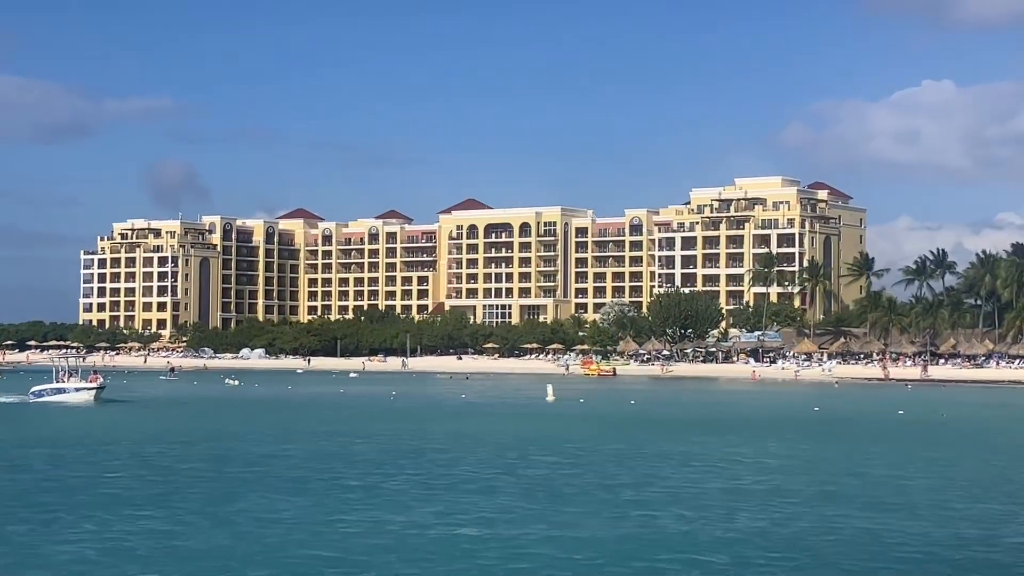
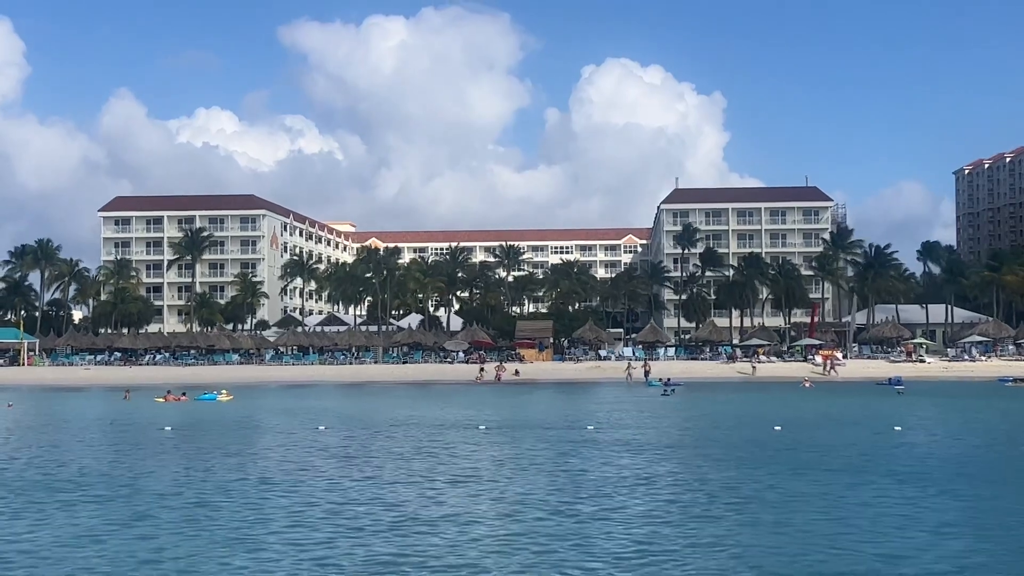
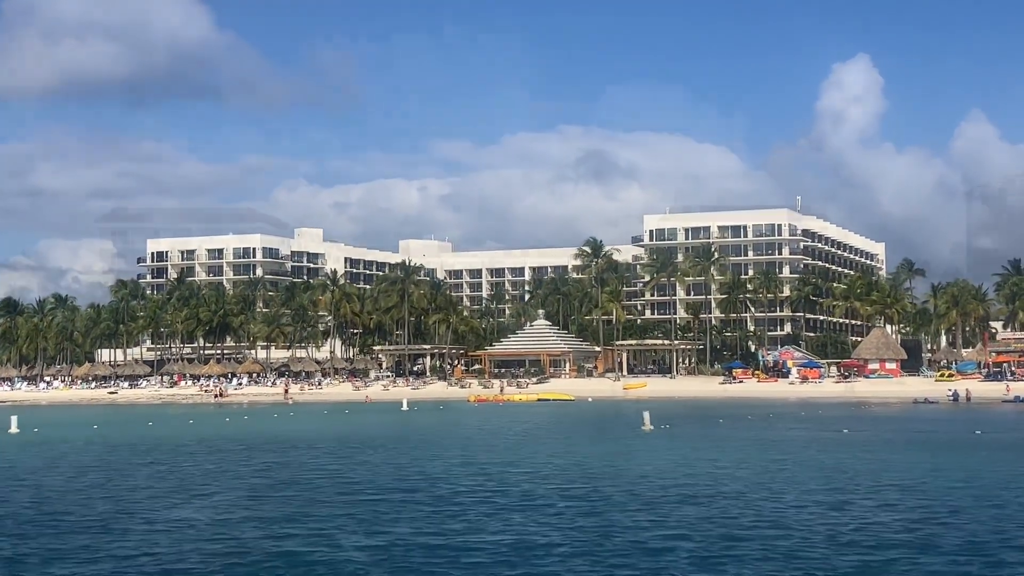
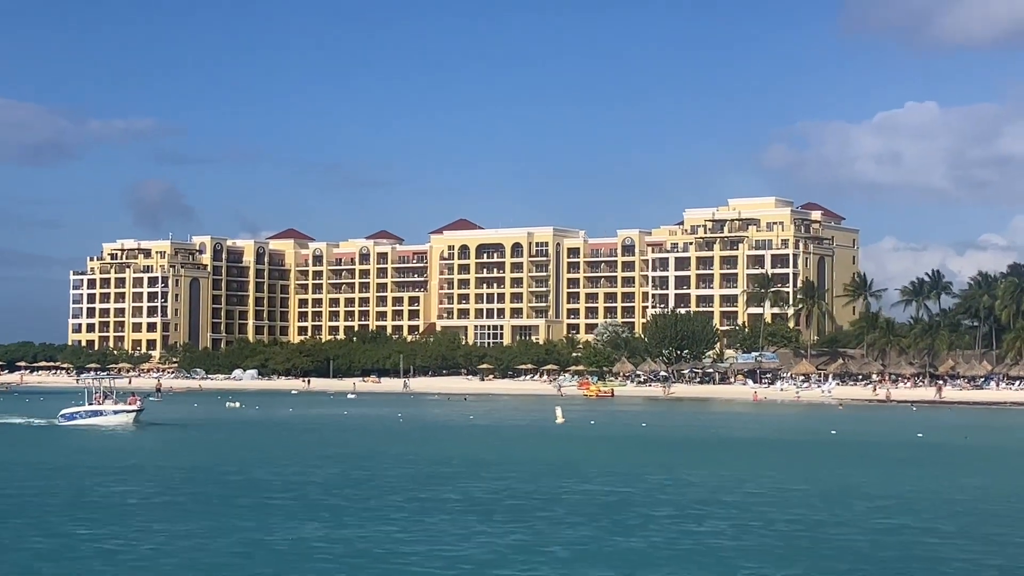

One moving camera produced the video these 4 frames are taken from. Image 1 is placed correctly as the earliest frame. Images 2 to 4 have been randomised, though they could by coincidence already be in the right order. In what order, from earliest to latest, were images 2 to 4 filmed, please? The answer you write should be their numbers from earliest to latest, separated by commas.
4, 3, 2
